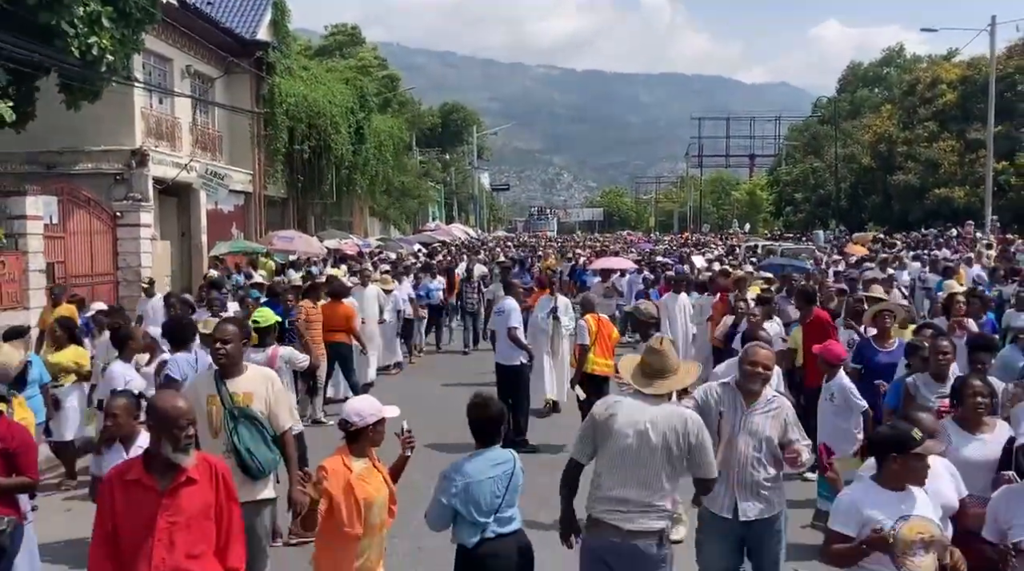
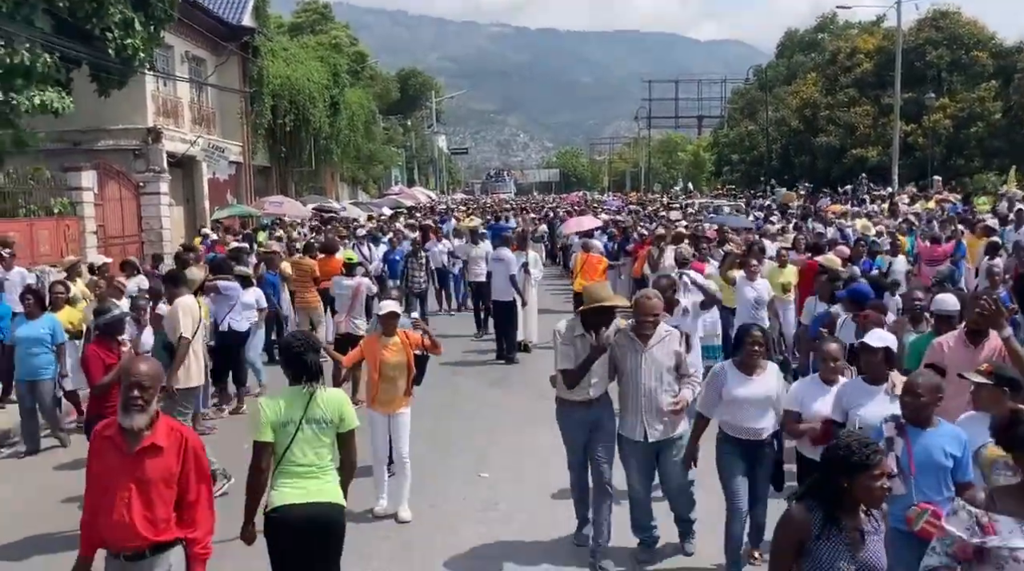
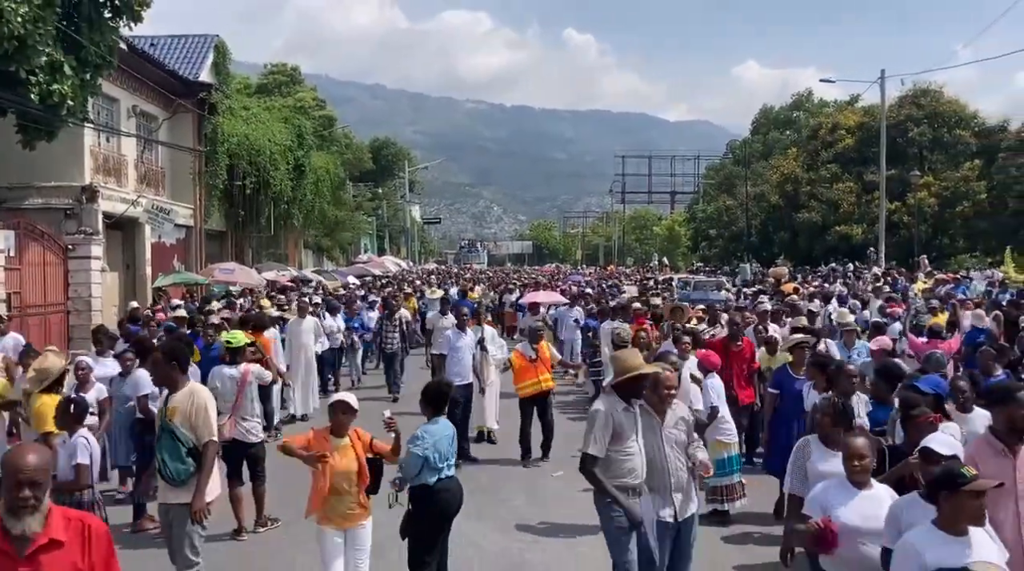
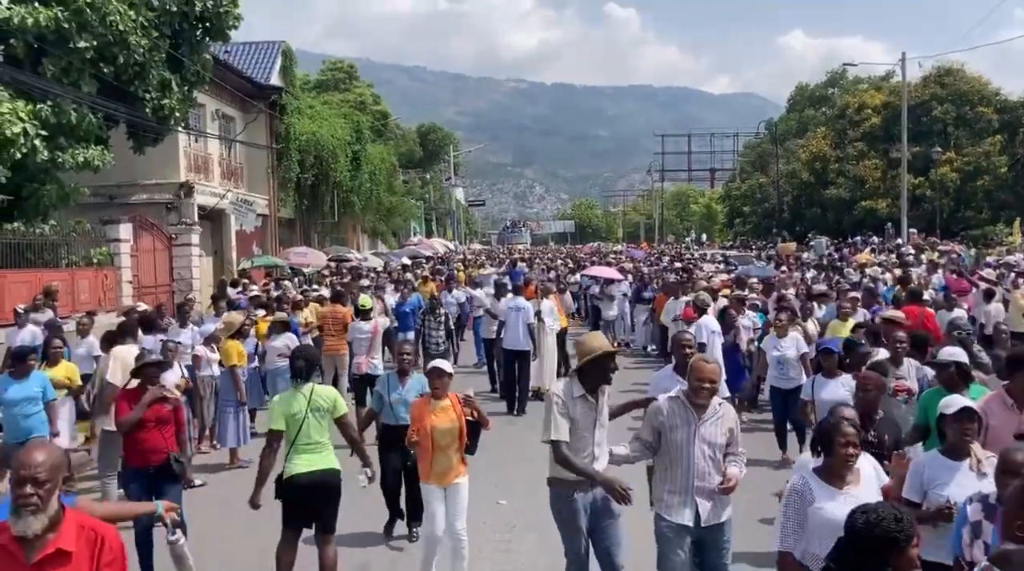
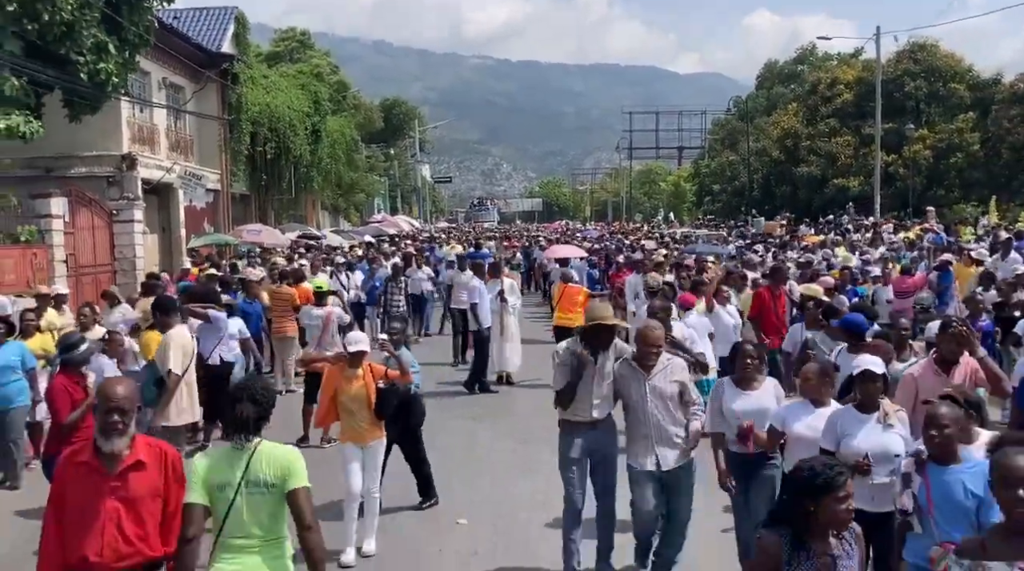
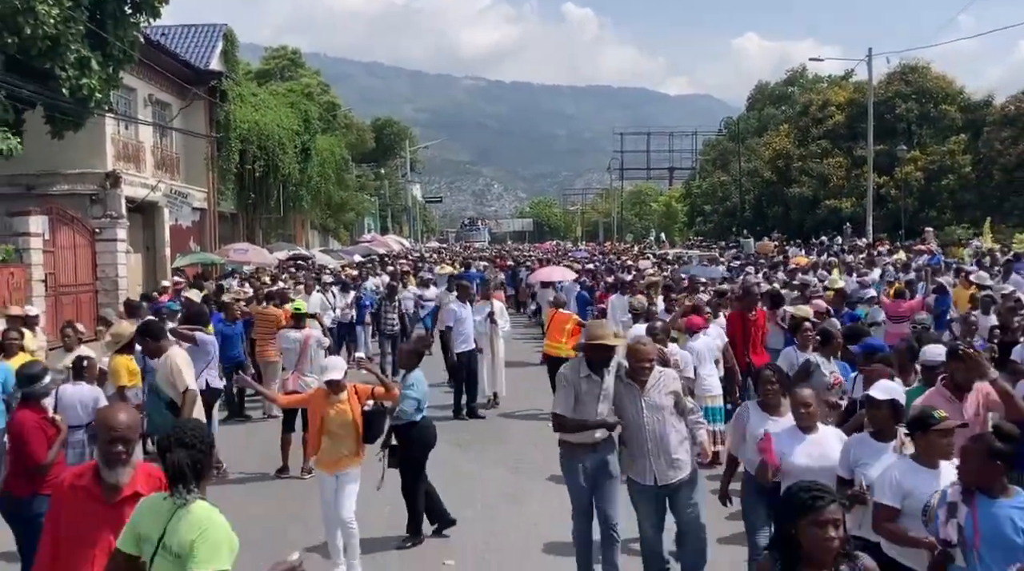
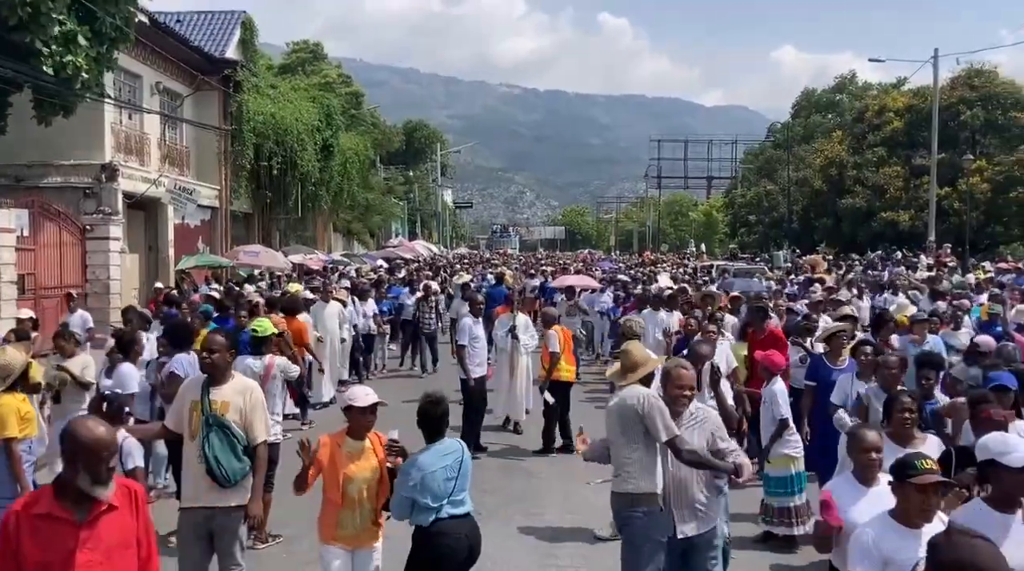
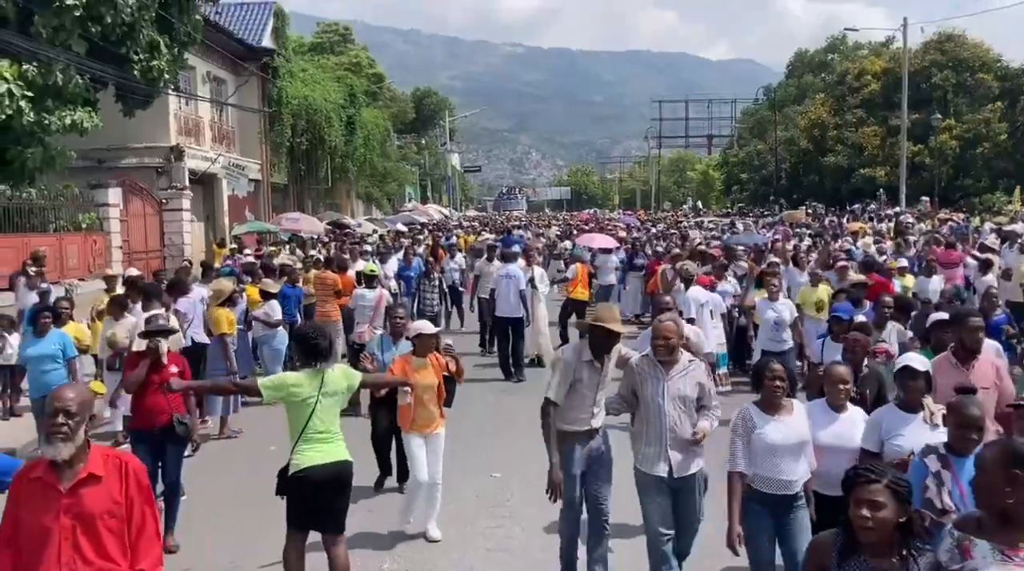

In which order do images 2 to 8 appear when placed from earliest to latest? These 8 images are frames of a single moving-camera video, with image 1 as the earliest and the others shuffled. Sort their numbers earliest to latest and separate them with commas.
7, 3, 6, 5, 2, 8, 4
